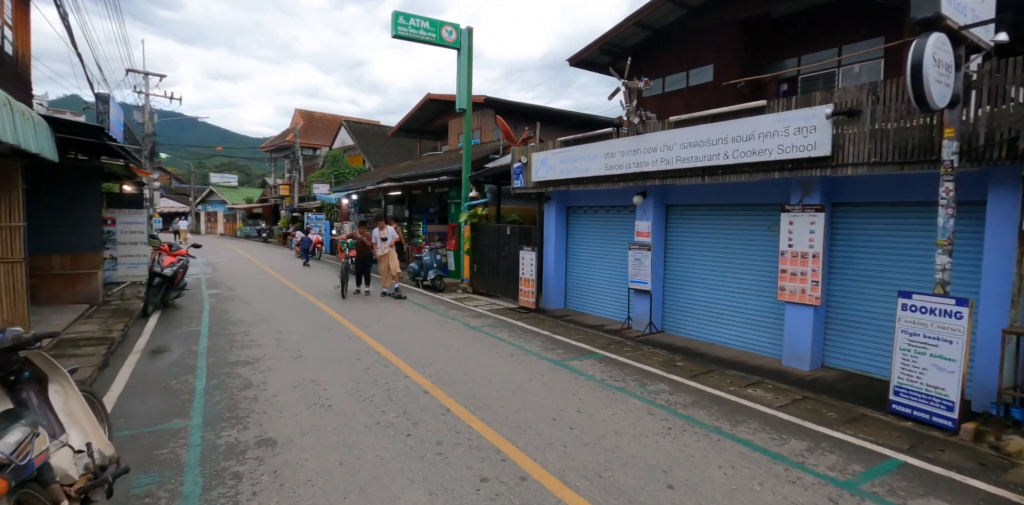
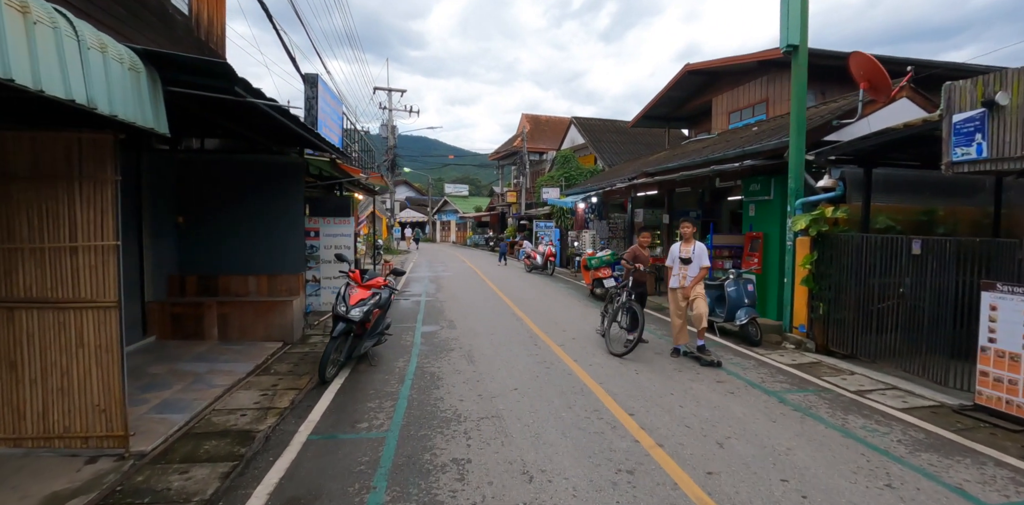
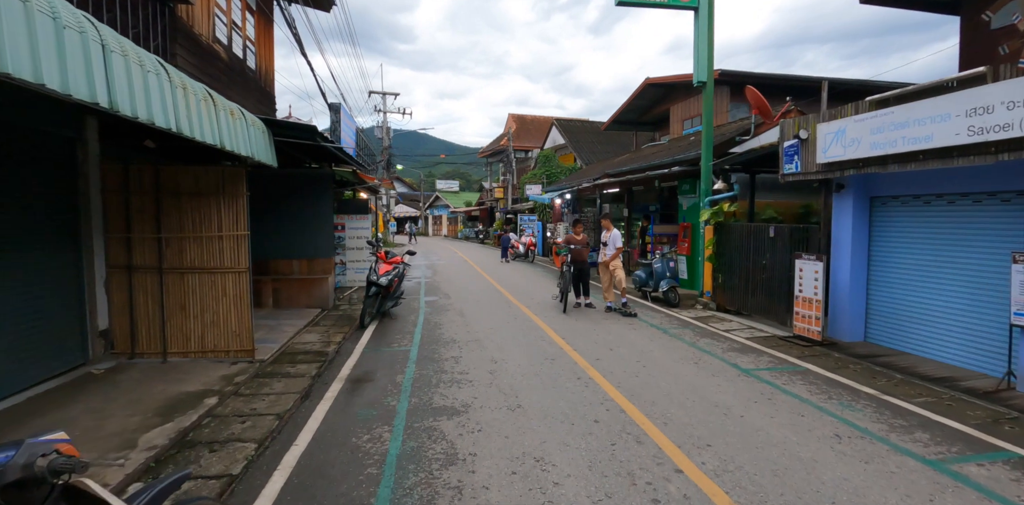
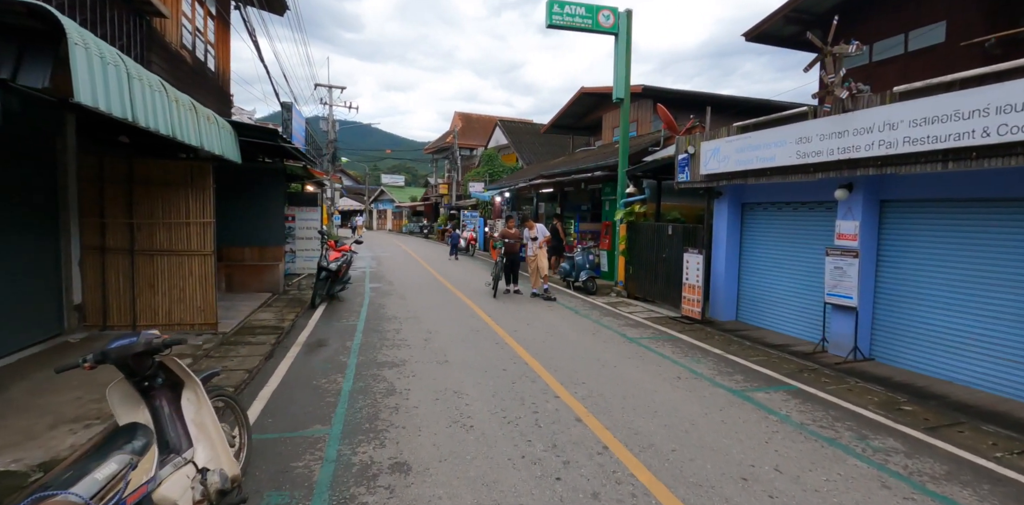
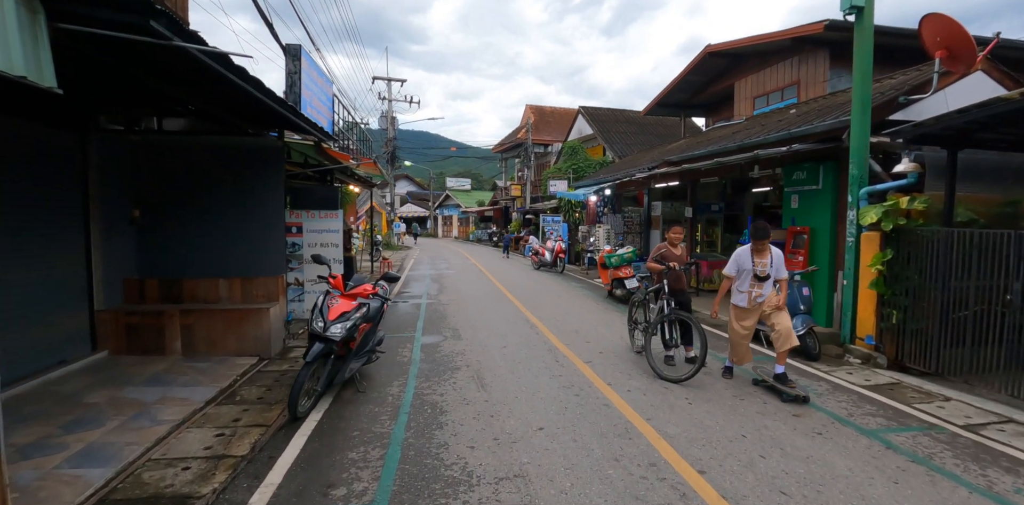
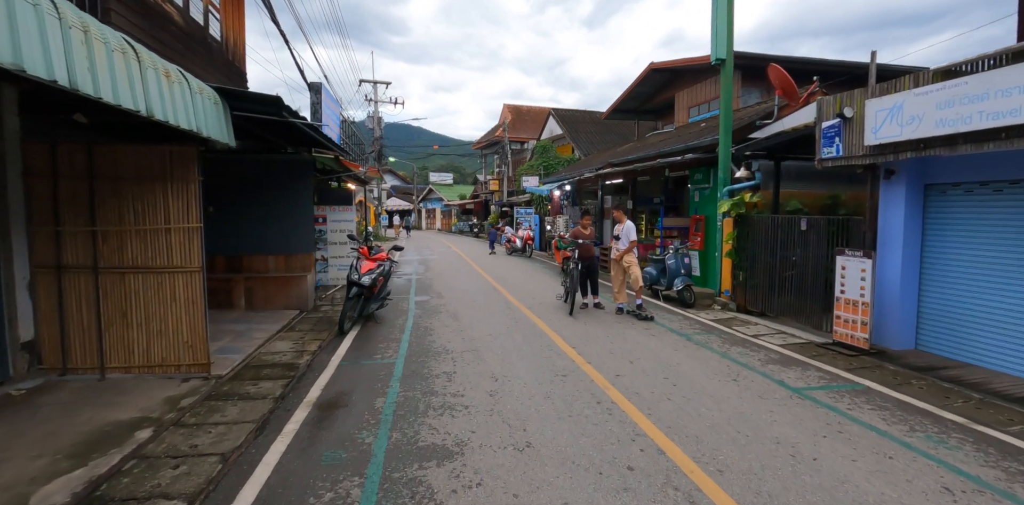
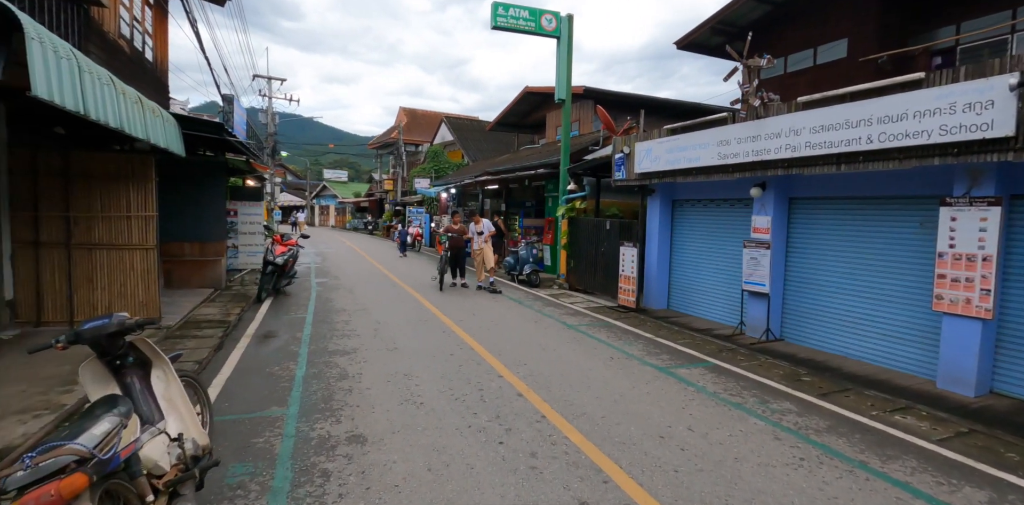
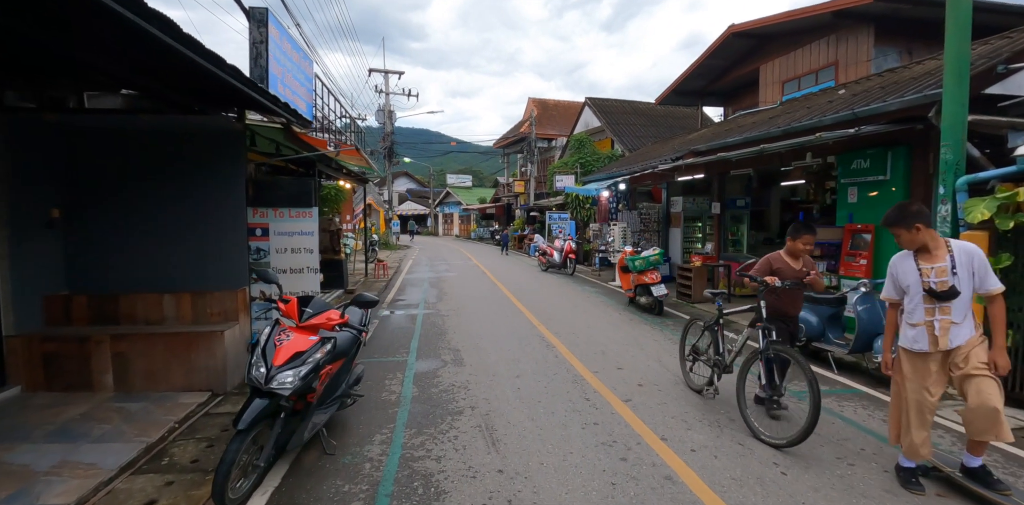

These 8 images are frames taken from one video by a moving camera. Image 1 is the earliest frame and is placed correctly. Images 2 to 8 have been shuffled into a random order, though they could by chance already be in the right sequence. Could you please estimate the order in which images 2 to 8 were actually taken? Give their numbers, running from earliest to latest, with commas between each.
7, 4, 3, 6, 2, 5, 8
